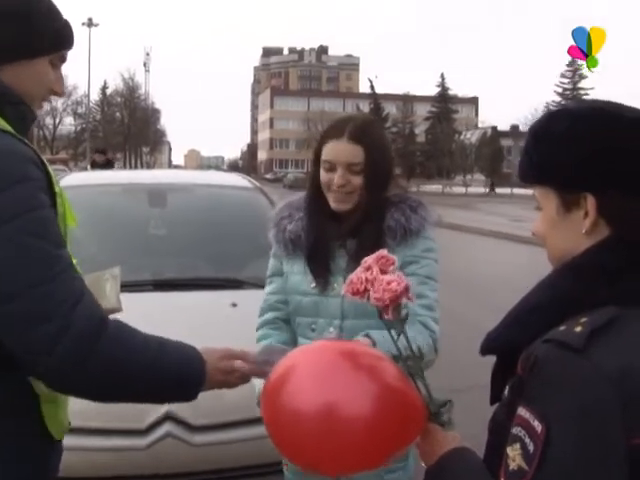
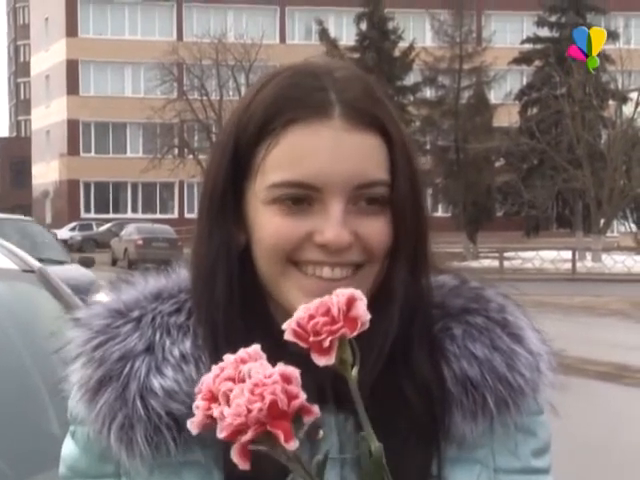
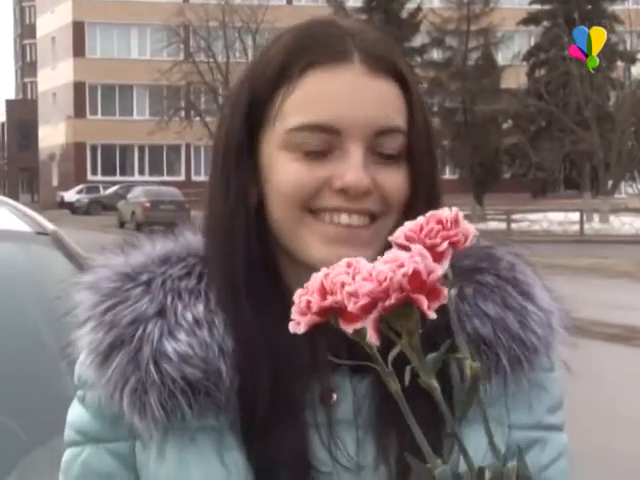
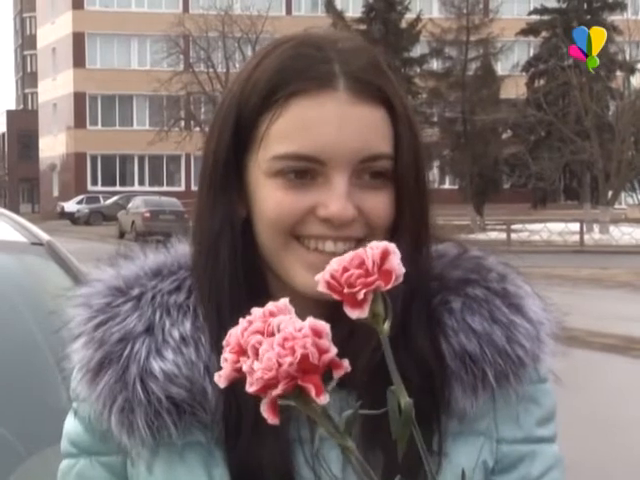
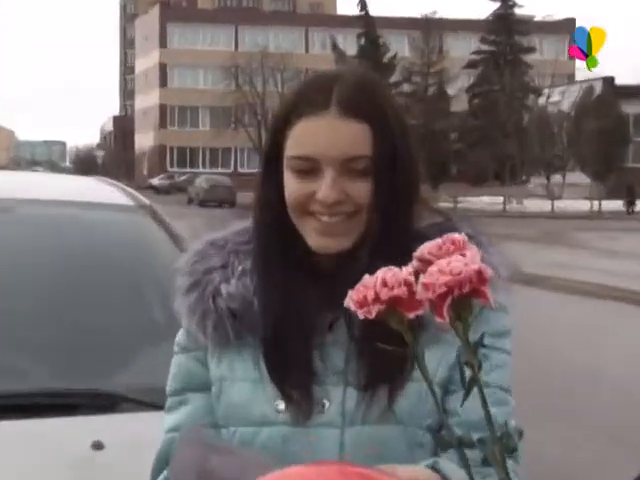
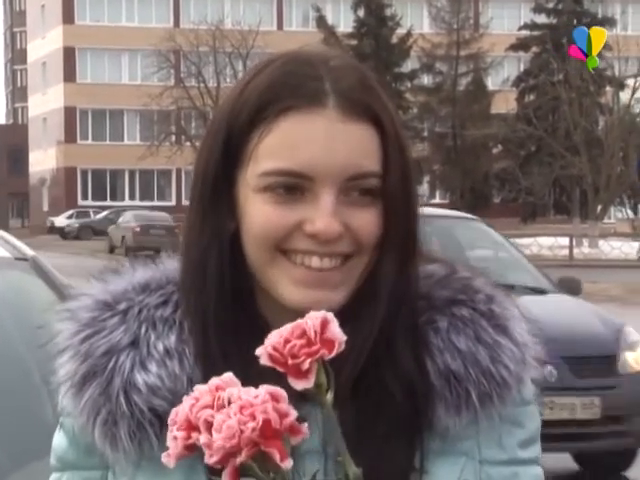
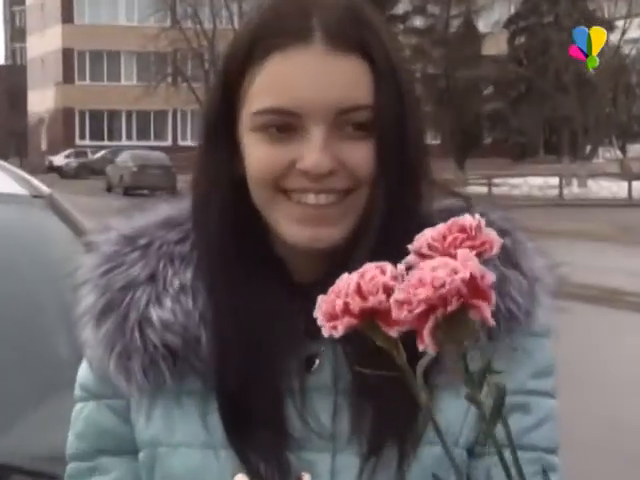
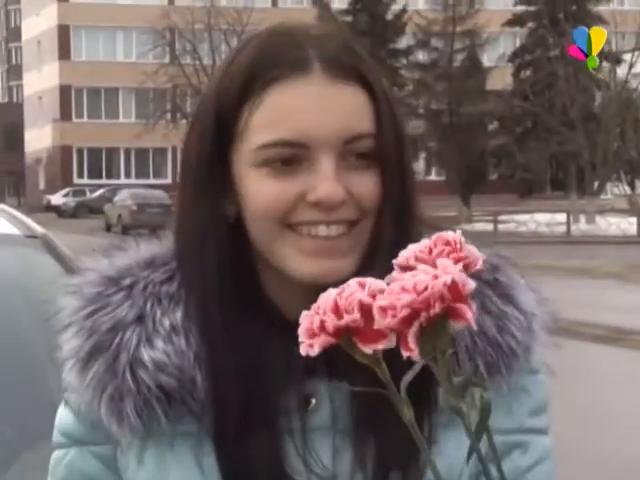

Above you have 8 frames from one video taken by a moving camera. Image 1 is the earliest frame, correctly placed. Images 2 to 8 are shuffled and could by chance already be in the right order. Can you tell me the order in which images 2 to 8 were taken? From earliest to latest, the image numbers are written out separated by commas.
5, 7, 8, 3, 4, 2, 6
